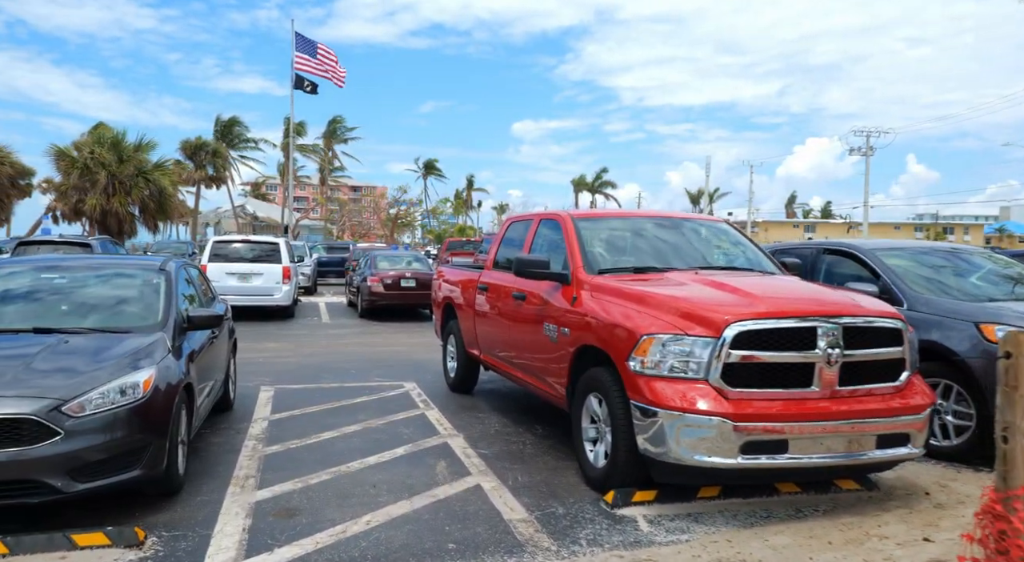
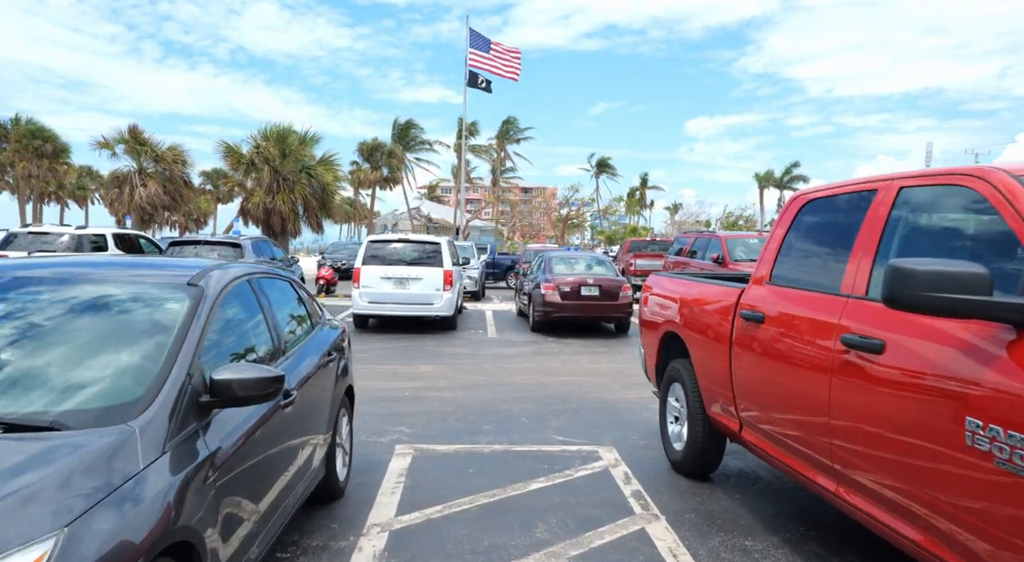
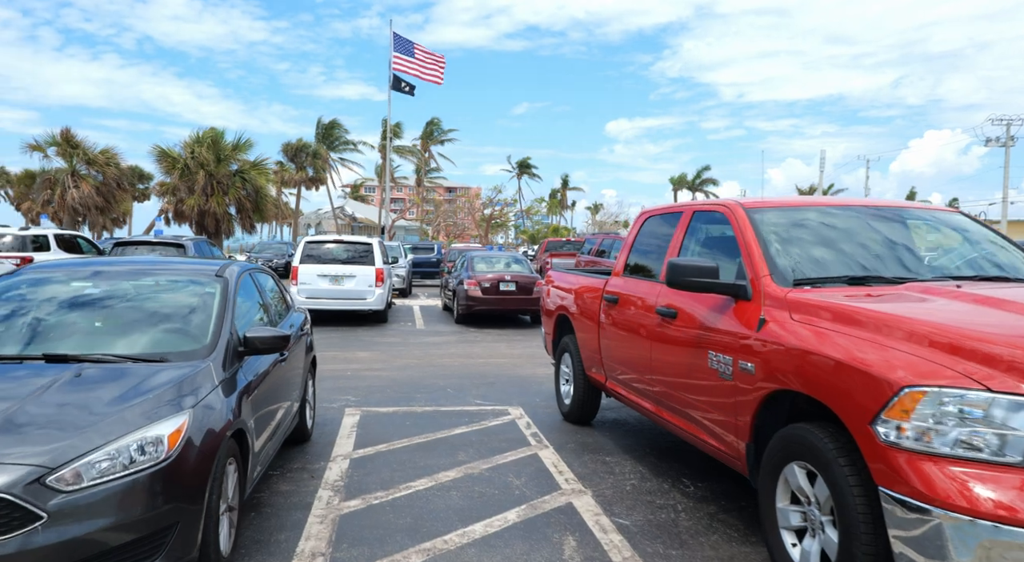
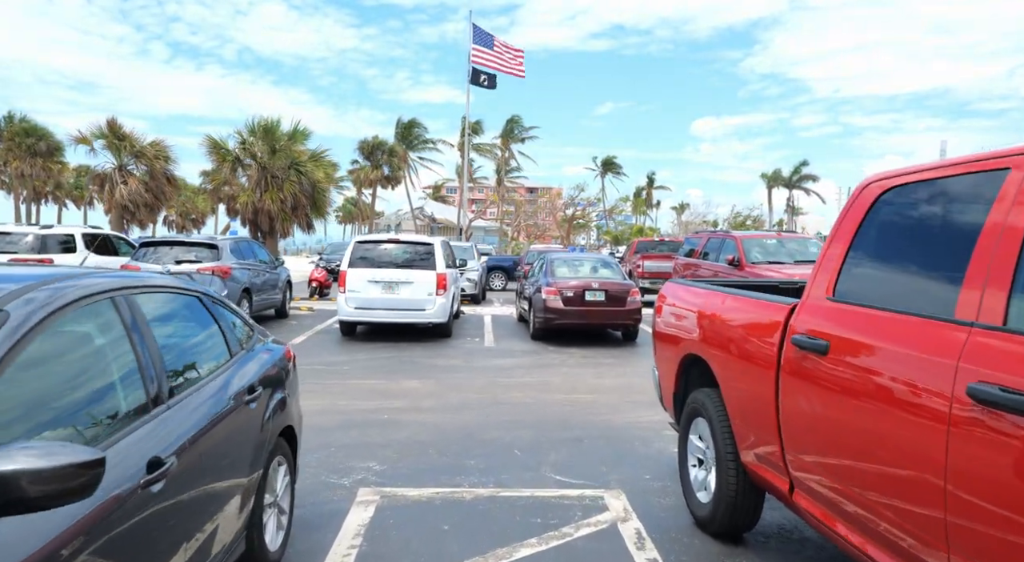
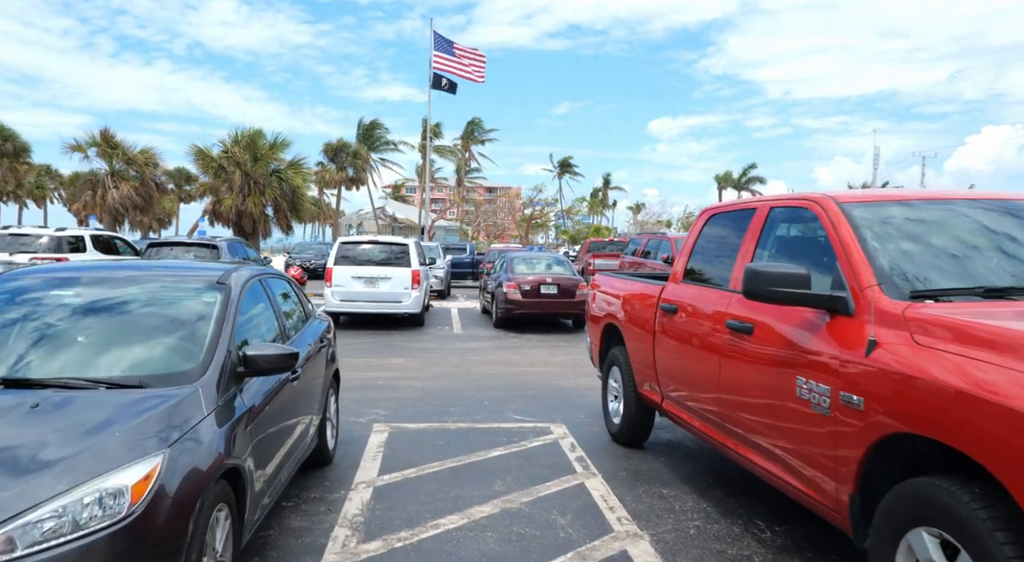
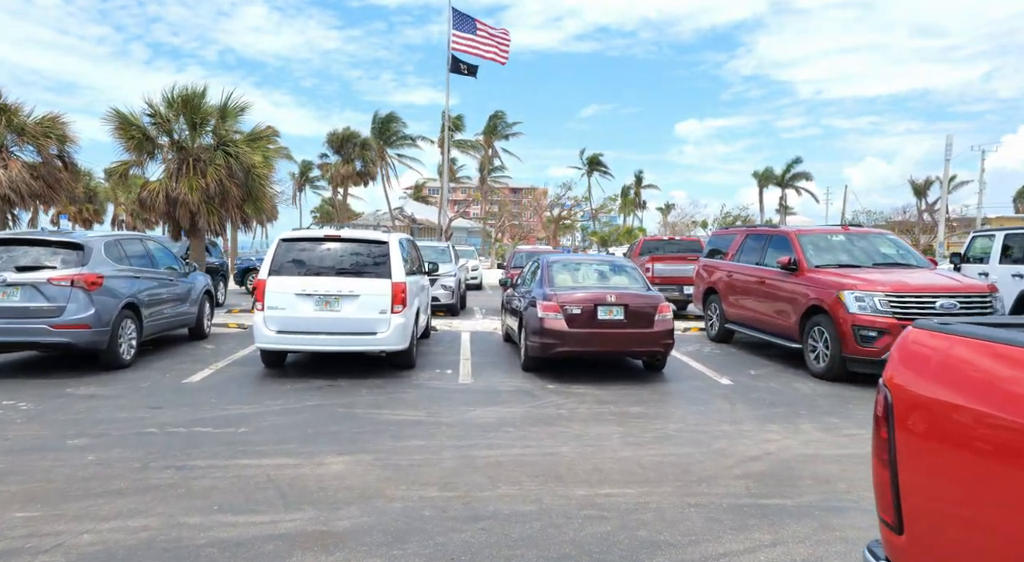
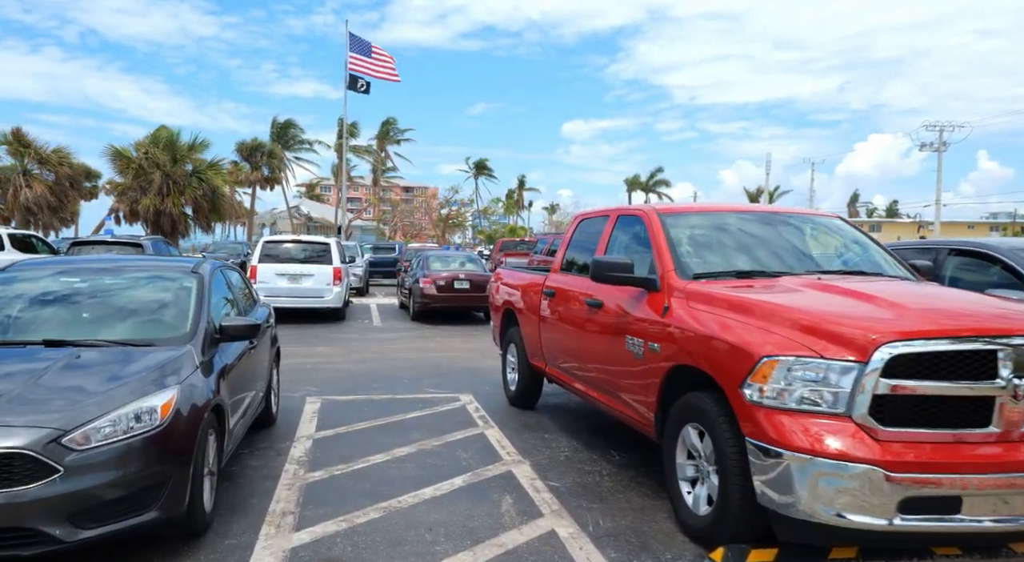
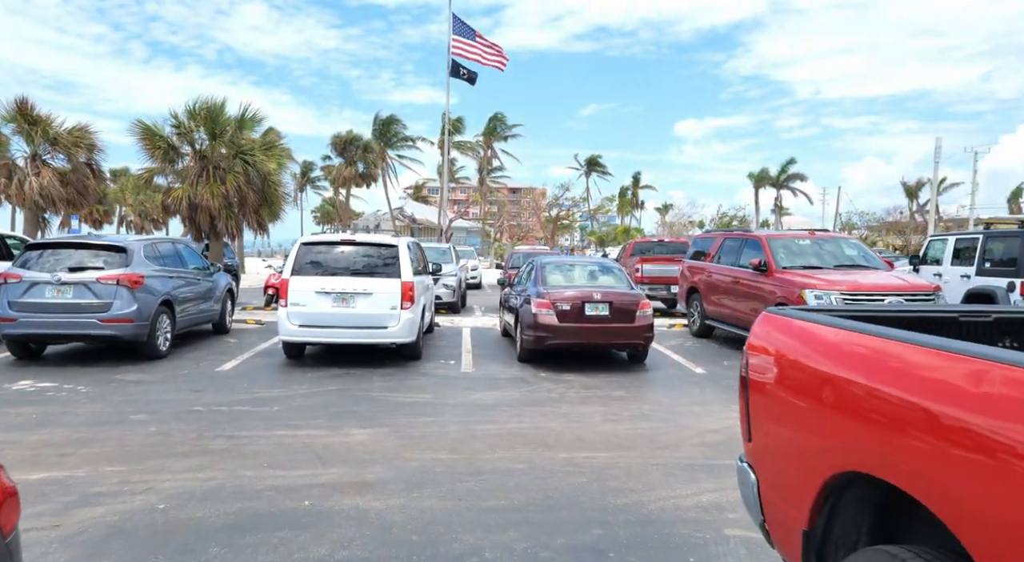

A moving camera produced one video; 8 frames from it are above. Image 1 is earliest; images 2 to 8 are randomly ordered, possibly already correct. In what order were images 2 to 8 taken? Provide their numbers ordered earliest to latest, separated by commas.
7, 3, 5, 2, 4, 8, 6
